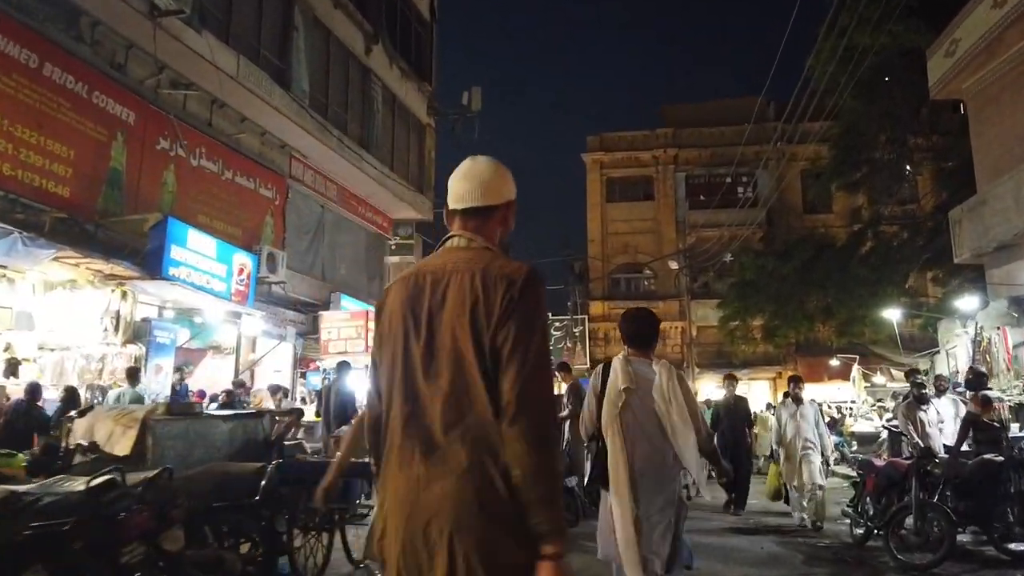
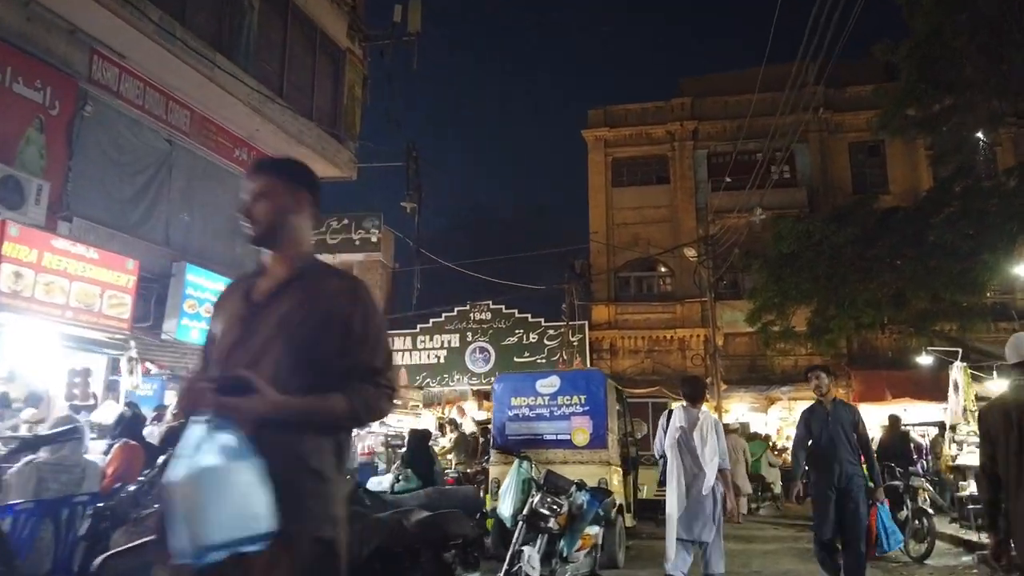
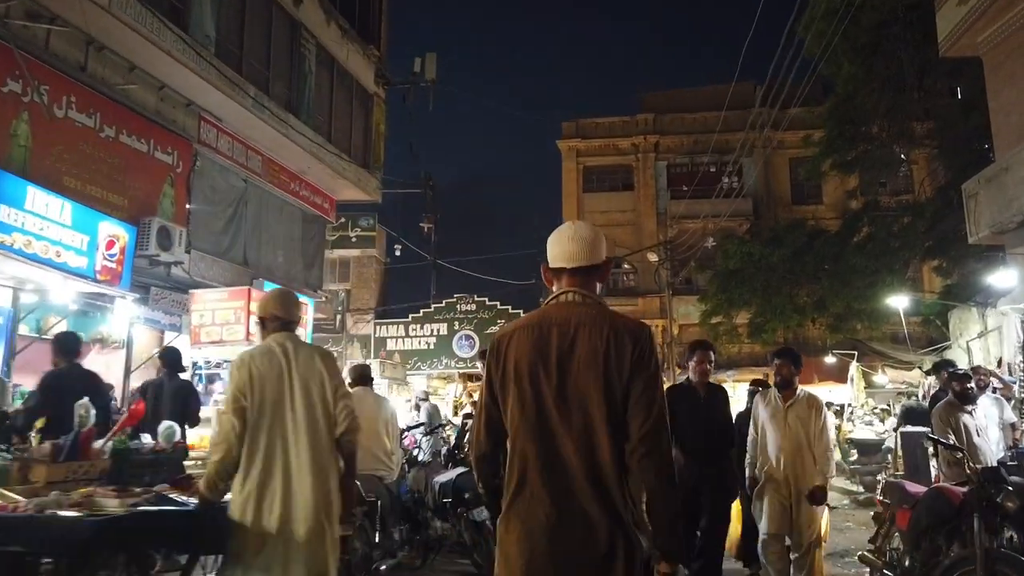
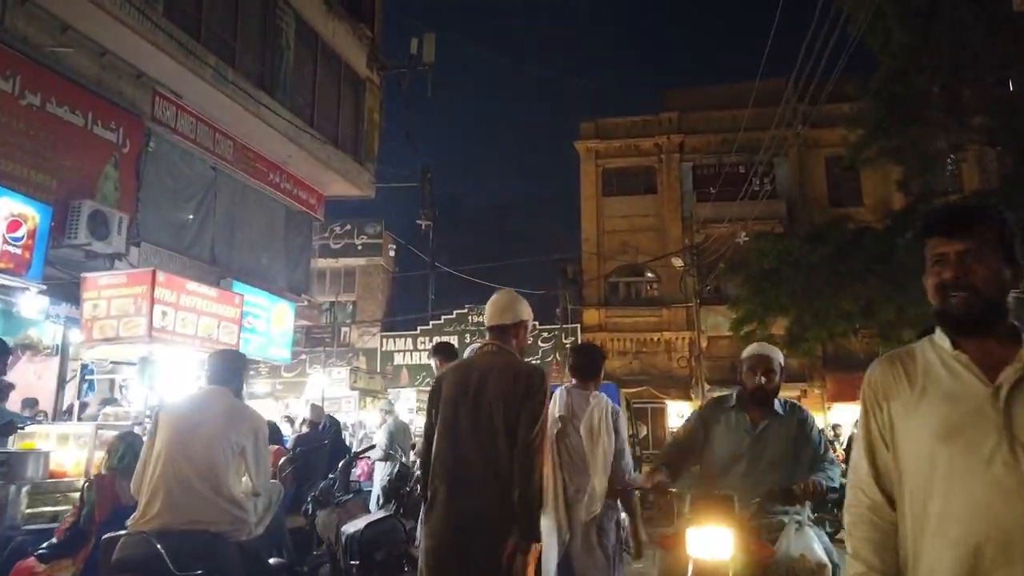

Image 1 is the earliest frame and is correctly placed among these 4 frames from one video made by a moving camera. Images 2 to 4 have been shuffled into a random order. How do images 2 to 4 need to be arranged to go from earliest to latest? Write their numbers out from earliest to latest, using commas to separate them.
3, 4, 2
